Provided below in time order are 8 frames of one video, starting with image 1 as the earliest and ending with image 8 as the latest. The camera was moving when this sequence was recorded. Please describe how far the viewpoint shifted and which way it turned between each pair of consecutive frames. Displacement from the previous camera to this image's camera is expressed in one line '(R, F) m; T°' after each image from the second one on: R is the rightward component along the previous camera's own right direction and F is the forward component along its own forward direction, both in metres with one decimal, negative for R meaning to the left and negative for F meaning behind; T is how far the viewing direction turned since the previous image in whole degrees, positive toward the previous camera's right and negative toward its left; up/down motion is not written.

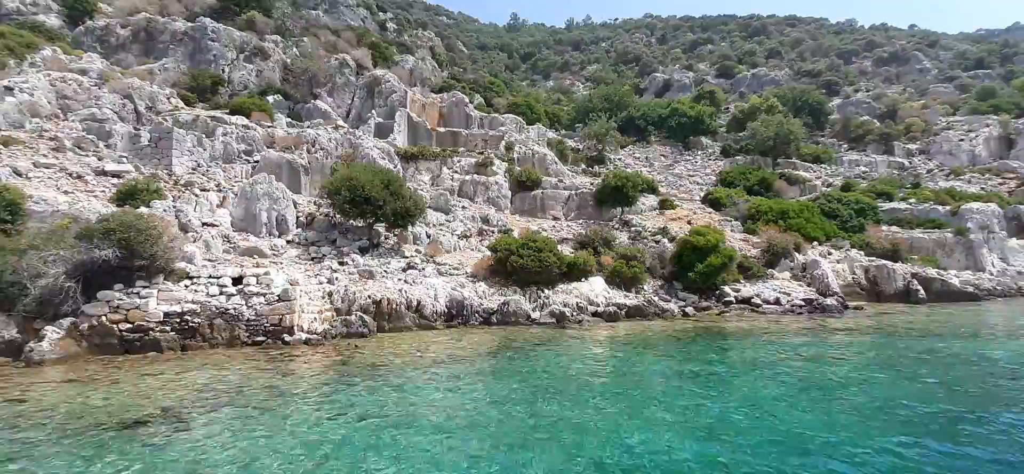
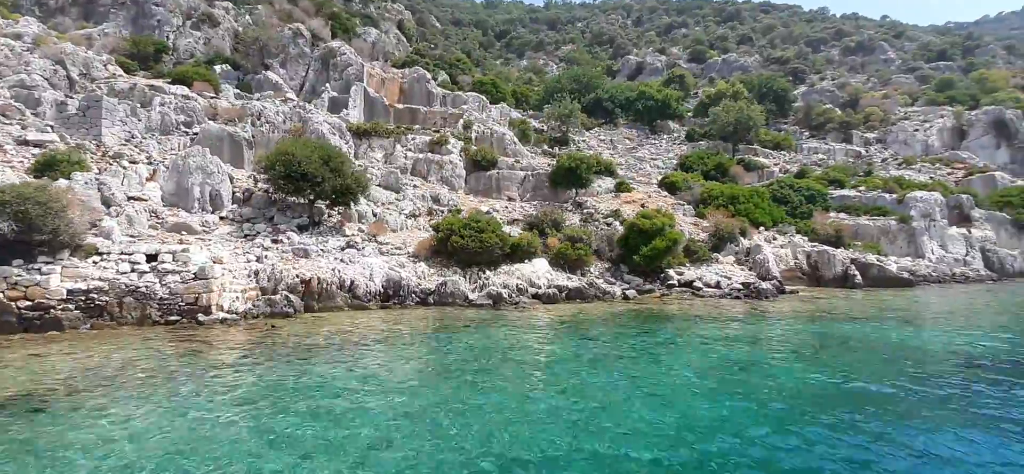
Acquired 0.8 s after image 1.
(+2.1, +0.4) m; +3°
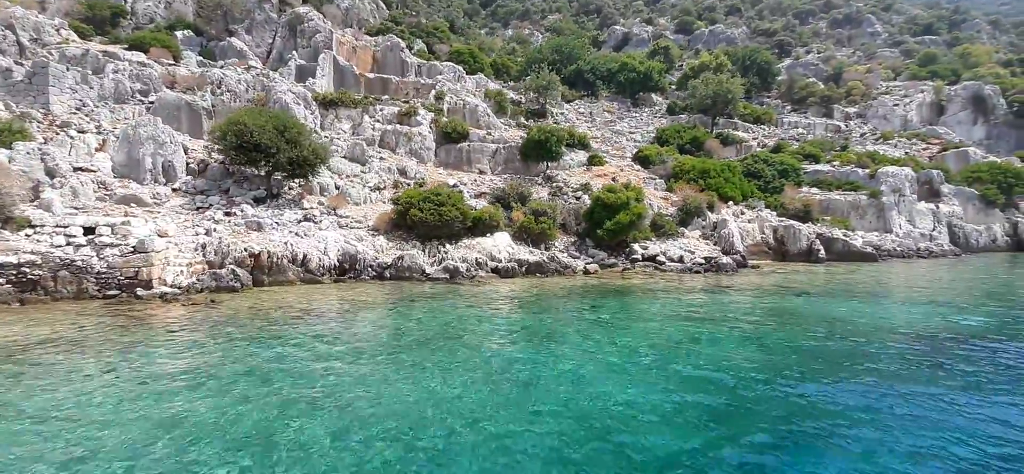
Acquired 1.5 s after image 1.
(+1.7, +0.3) m; +1°
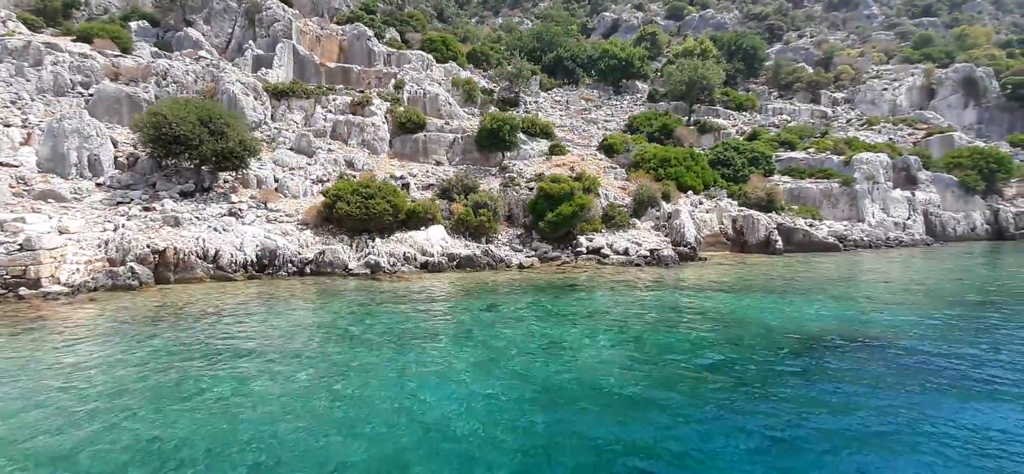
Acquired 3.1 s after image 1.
(+4.0, +1.1) m; -1°
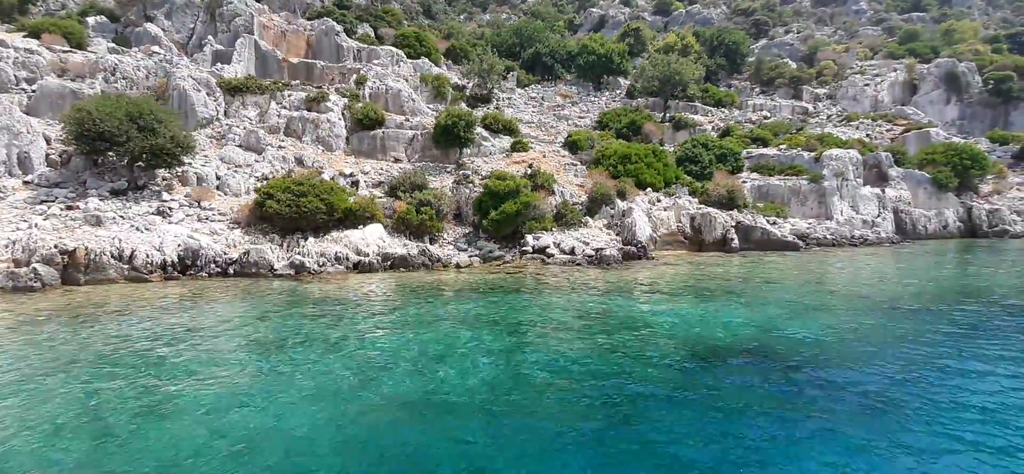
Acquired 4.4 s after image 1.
(+3.3, +0.8) m; 0°
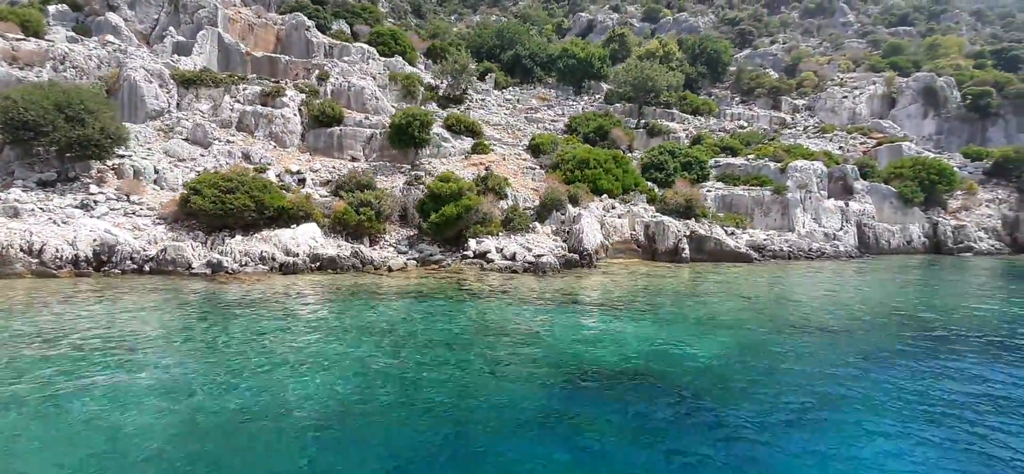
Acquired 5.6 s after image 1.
(+3.1, +0.7) m; 0°
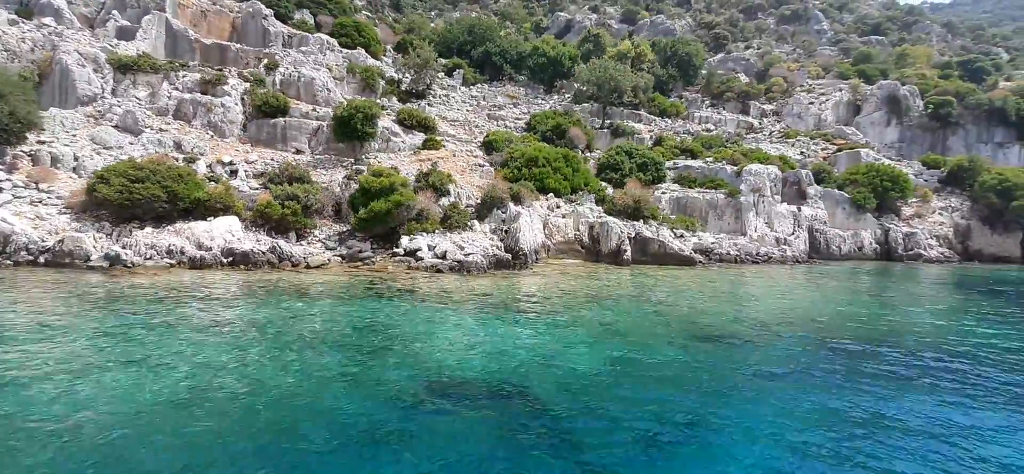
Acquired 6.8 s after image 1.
(+3.0, +0.7) m; +1°
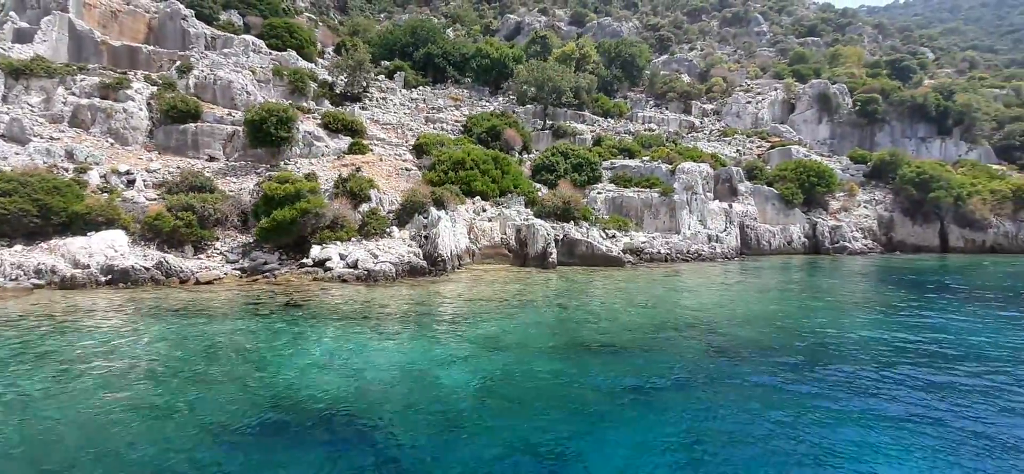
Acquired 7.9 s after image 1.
(+2.7, +0.7) m; +4°
